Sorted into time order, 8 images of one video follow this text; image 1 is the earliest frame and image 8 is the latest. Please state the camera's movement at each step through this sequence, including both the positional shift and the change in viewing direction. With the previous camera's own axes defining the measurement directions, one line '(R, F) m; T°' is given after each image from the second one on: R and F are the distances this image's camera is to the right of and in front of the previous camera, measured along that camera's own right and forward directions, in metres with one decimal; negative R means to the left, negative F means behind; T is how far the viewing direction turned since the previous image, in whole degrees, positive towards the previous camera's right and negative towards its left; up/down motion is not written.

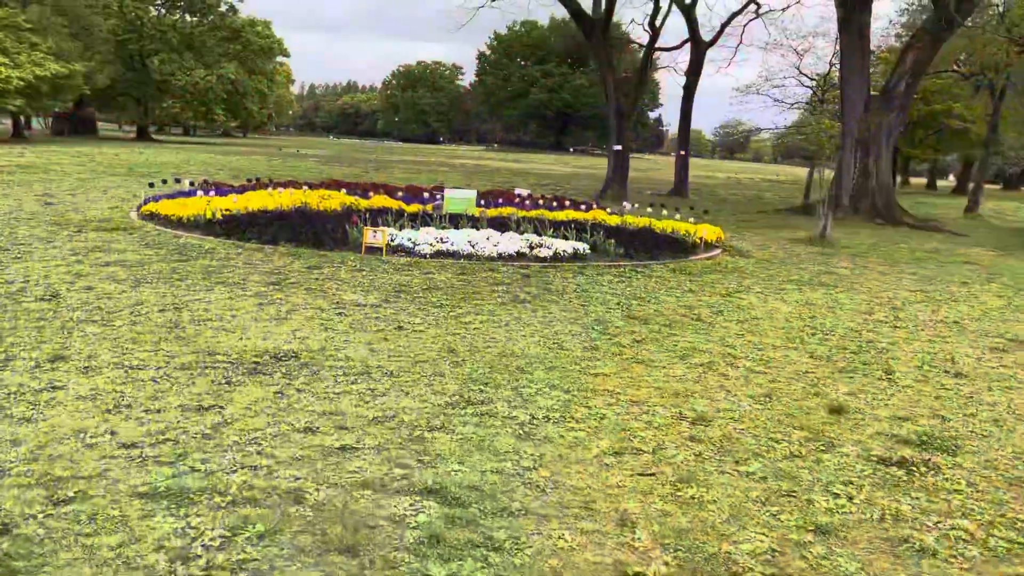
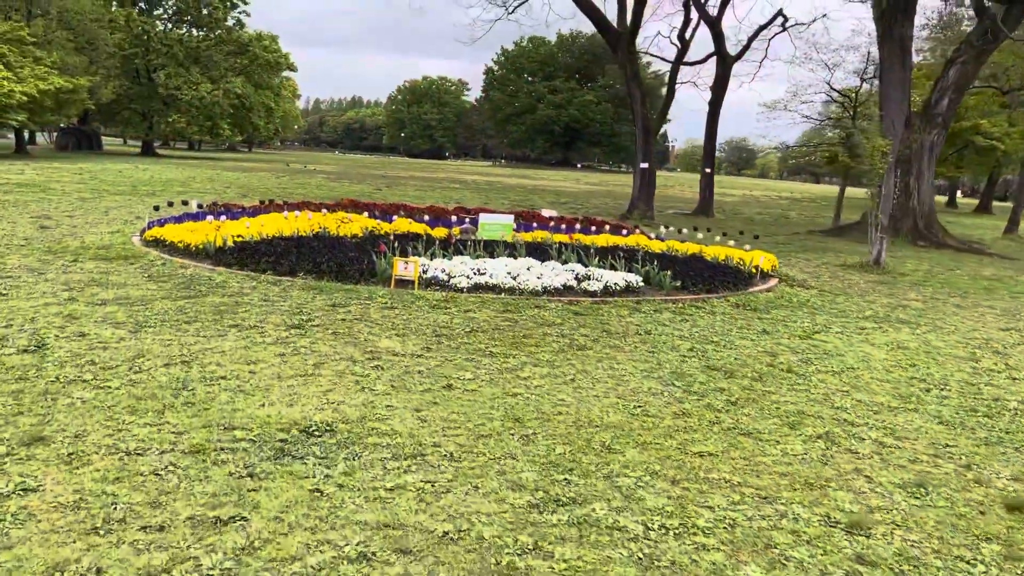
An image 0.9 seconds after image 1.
(-0.3, +0.8) m; 0°
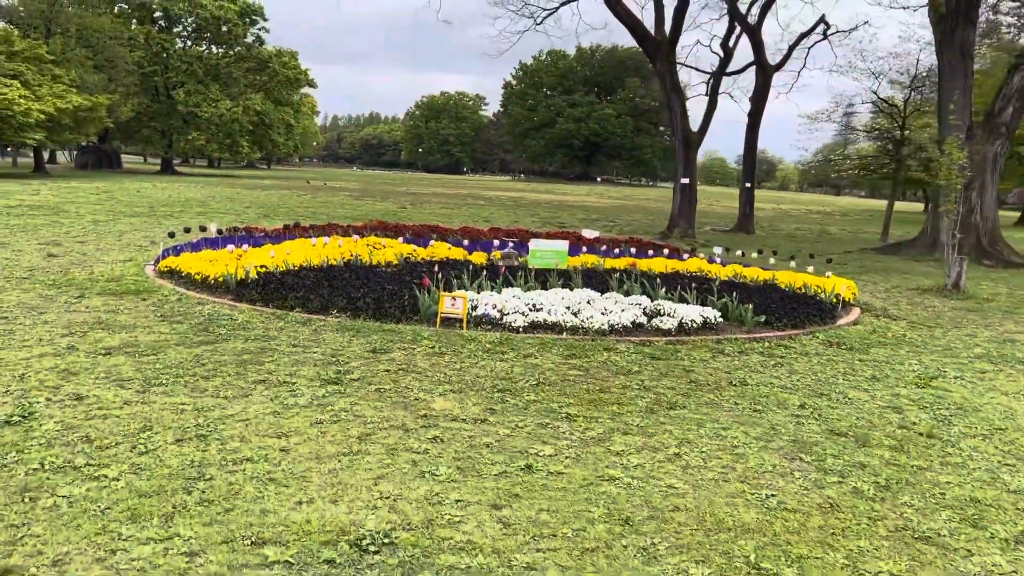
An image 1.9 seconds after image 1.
(-0.3, +0.8) m; -1°
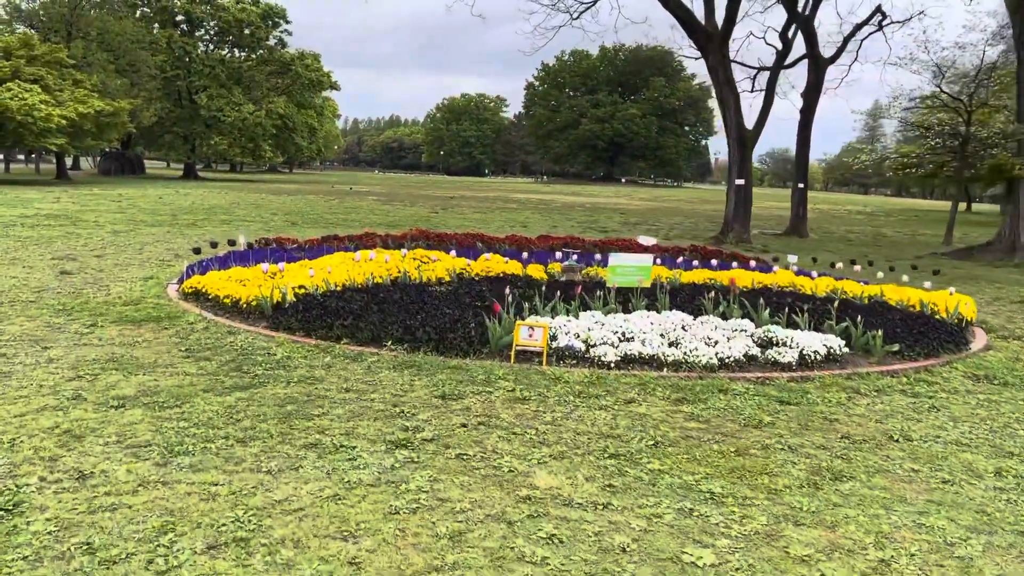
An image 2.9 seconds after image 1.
(-0.4, +0.9) m; -1°
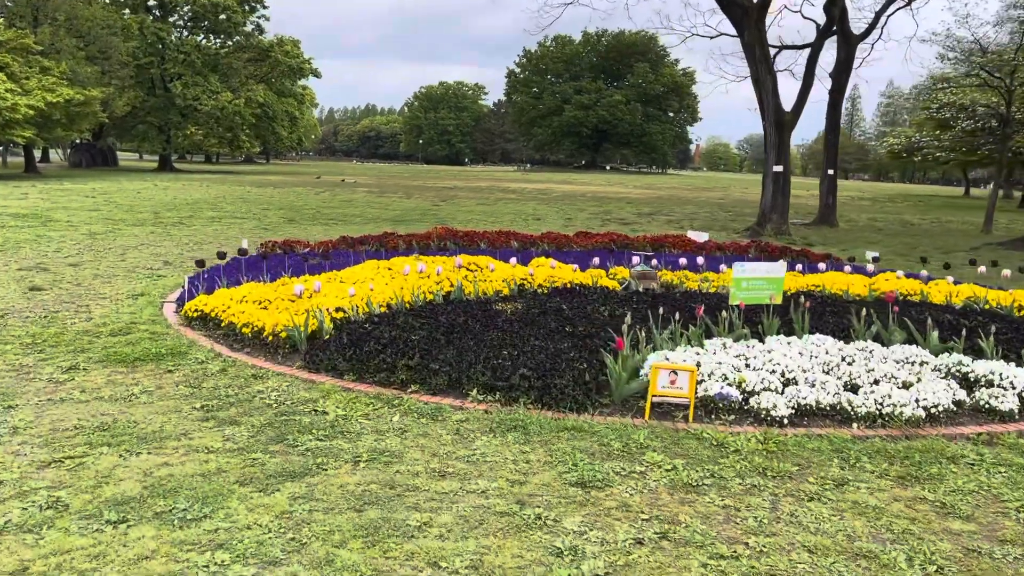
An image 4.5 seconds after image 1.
(-0.6, +1.3) m; +1°
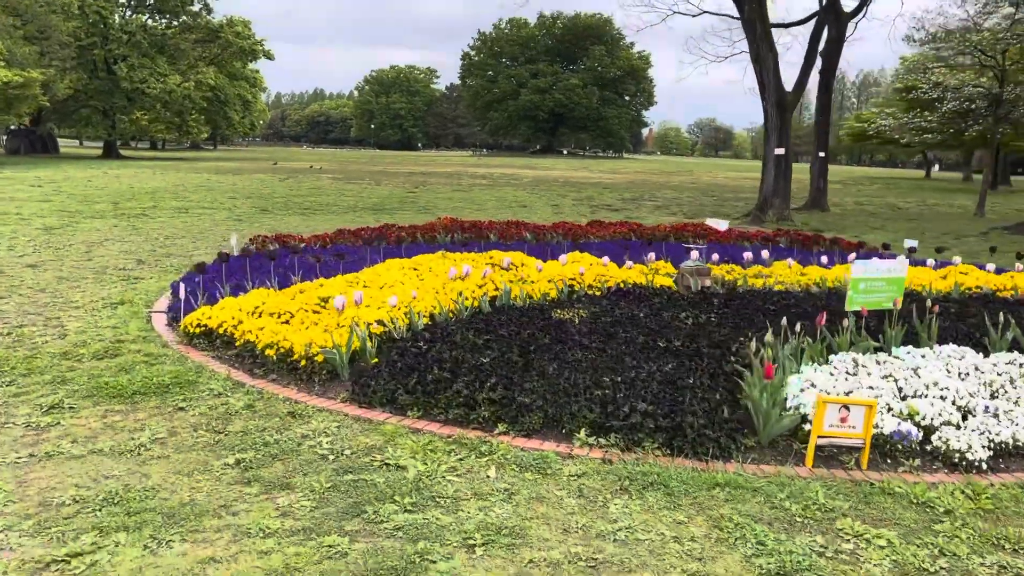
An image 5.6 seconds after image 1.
(-0.6, +0.8) m; +3°
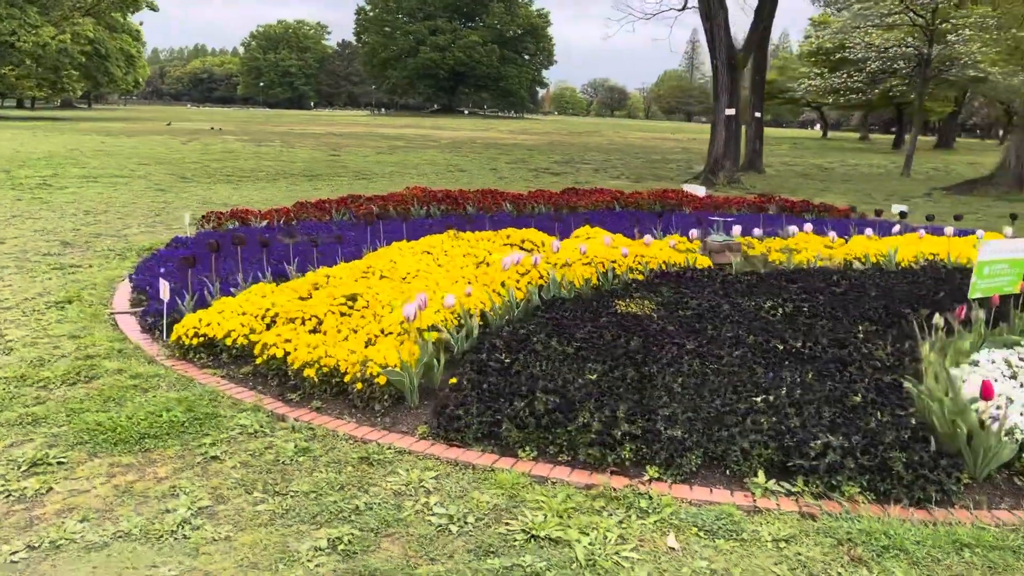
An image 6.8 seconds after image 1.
(-0.7, +0.7) m; +7°
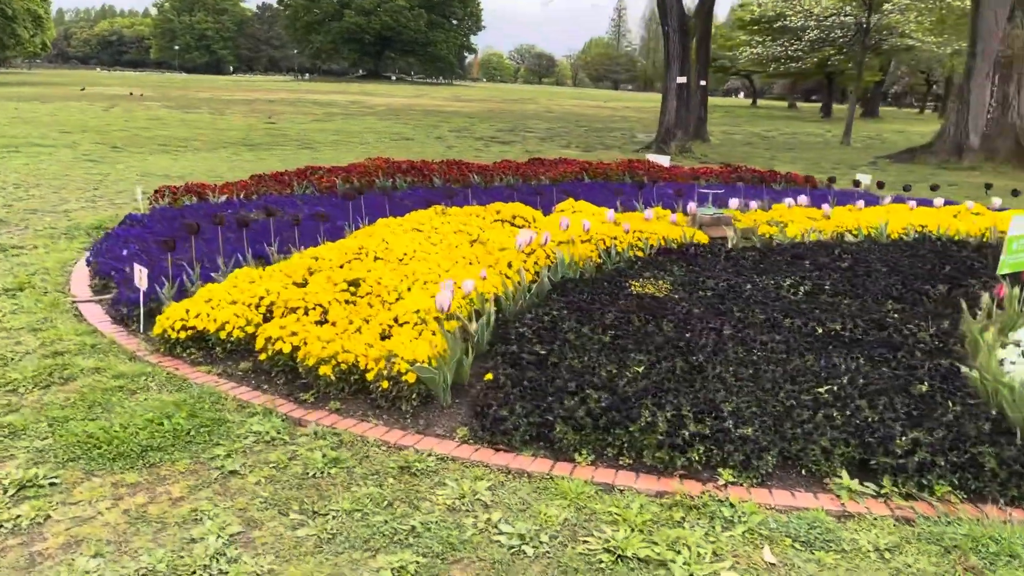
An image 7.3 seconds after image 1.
(-0.3, +0.3) m; +5°
